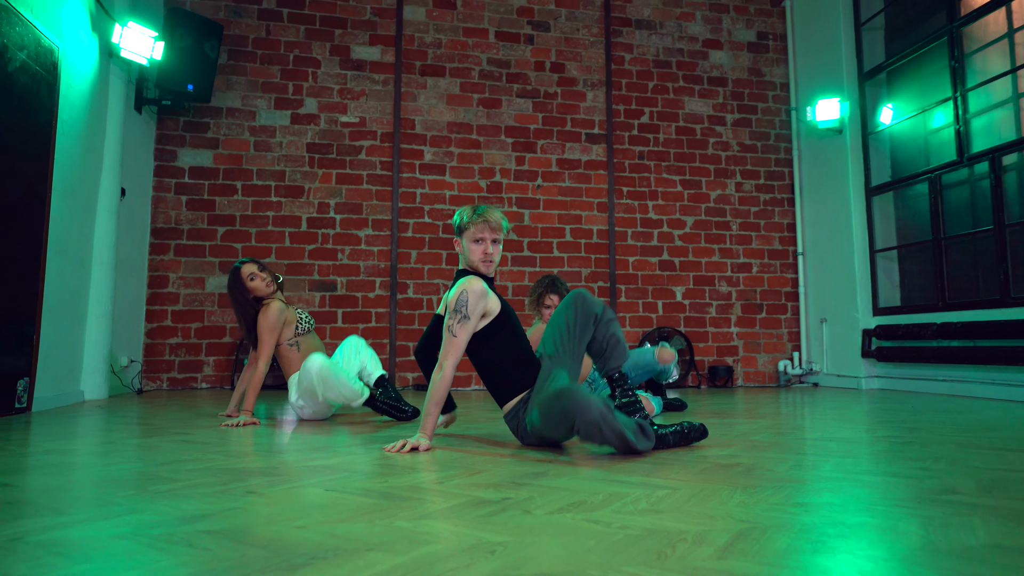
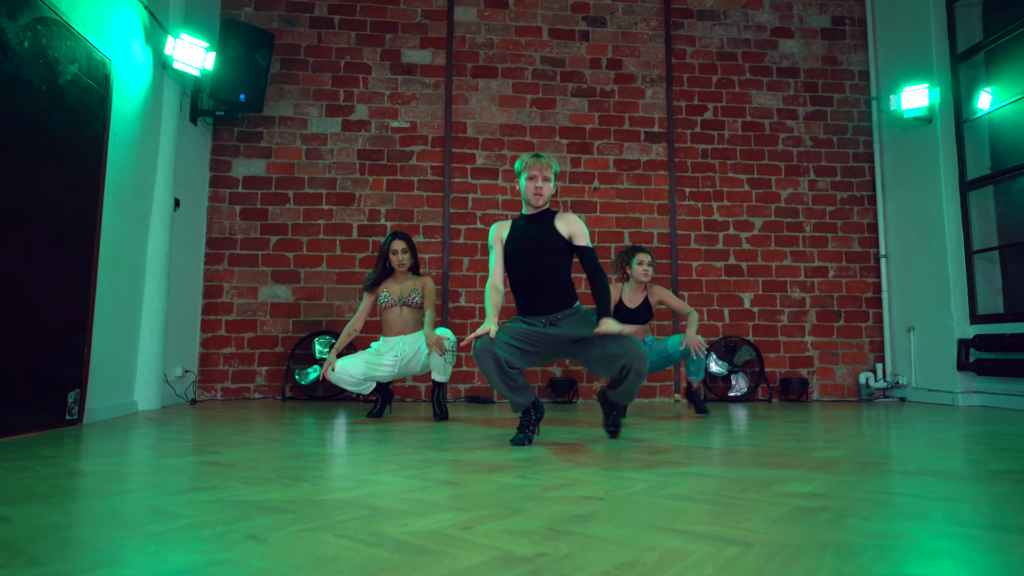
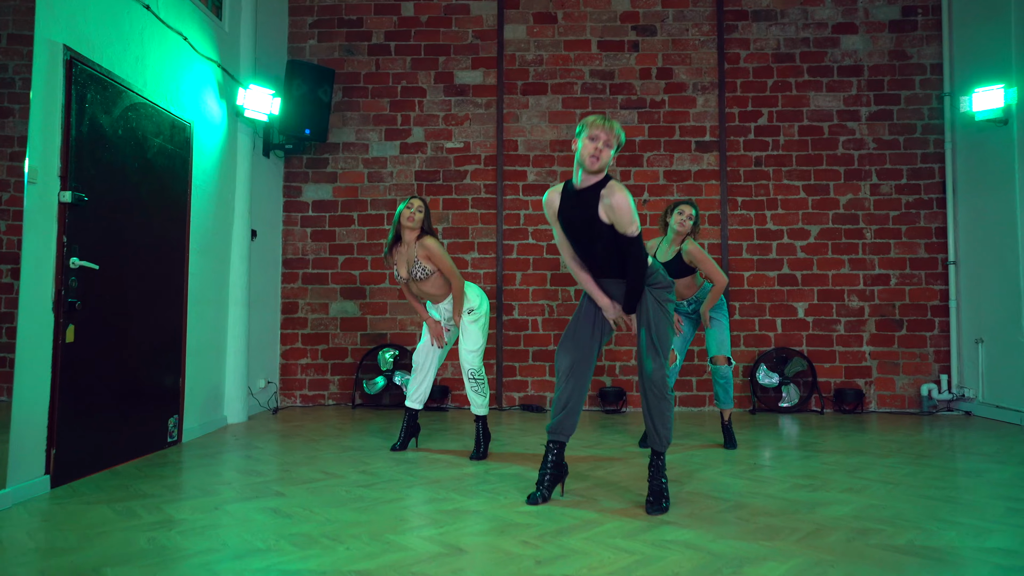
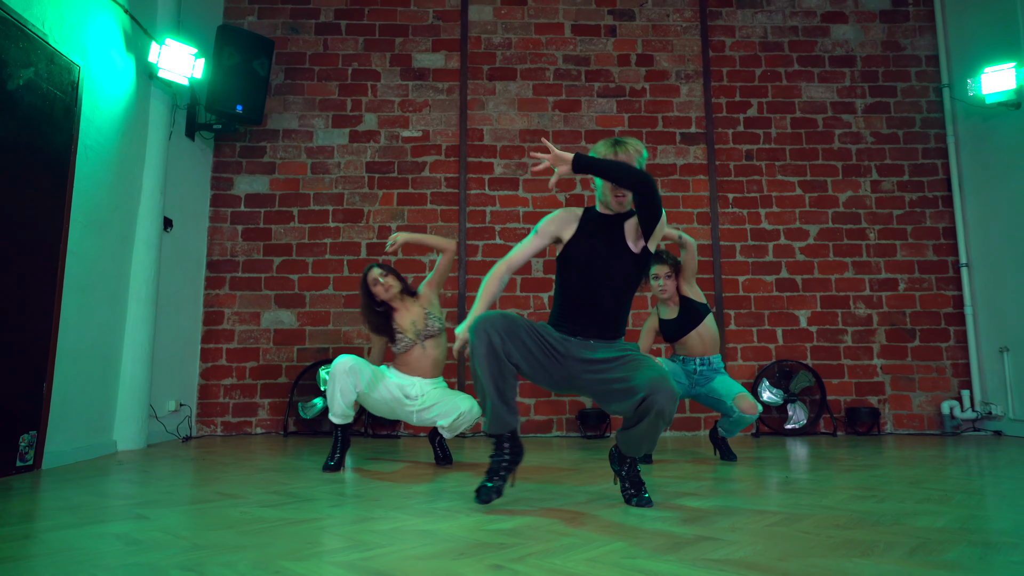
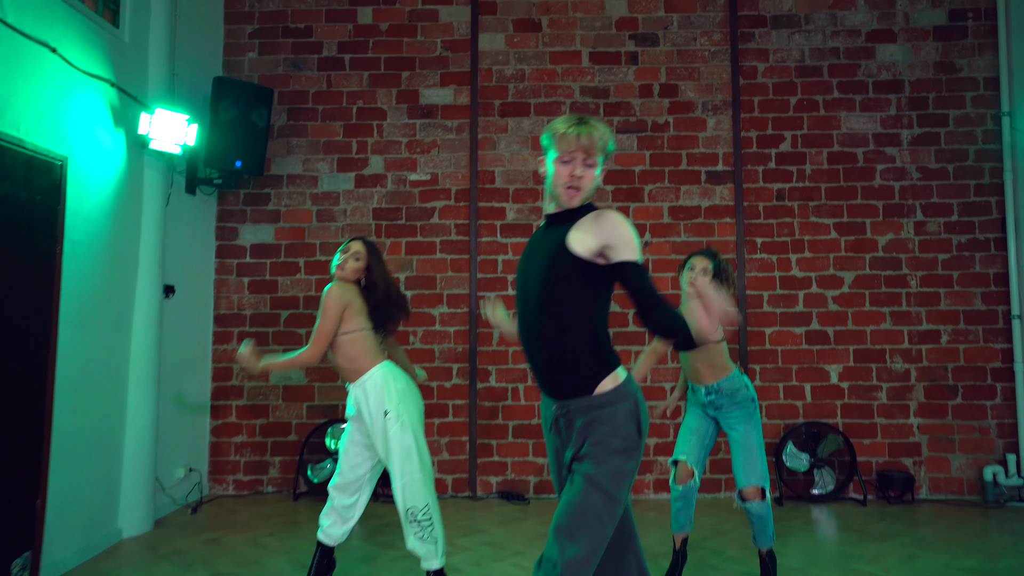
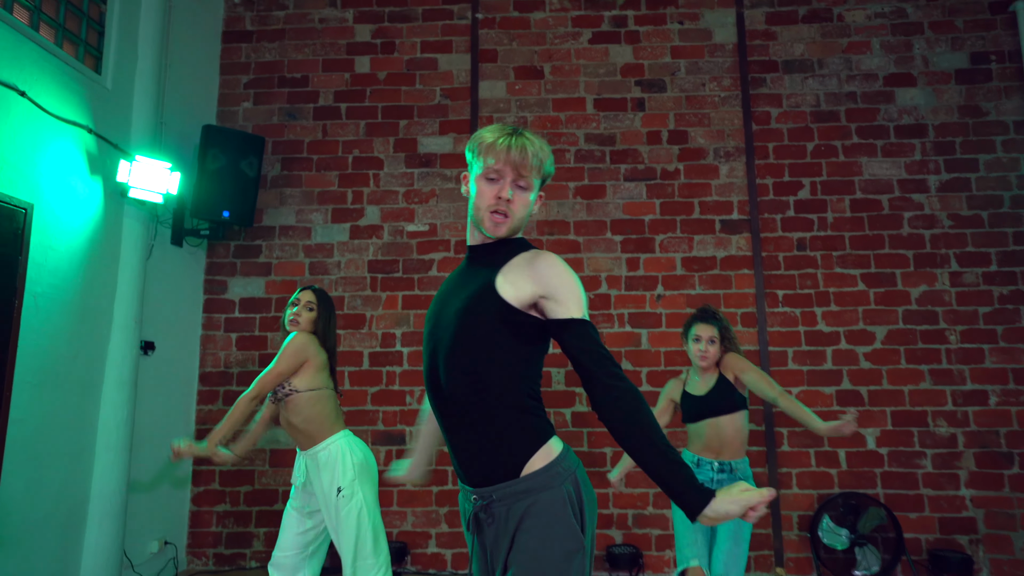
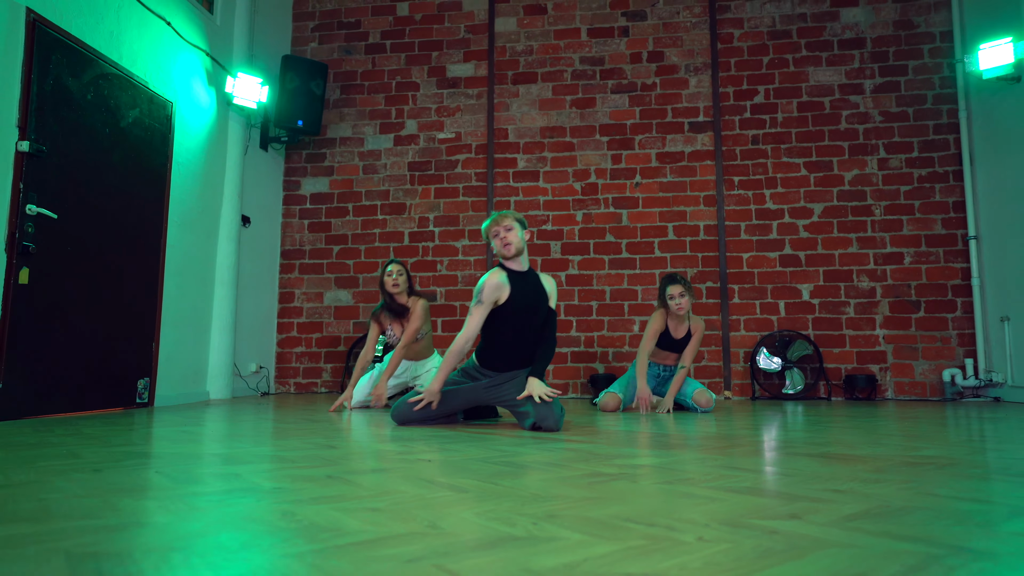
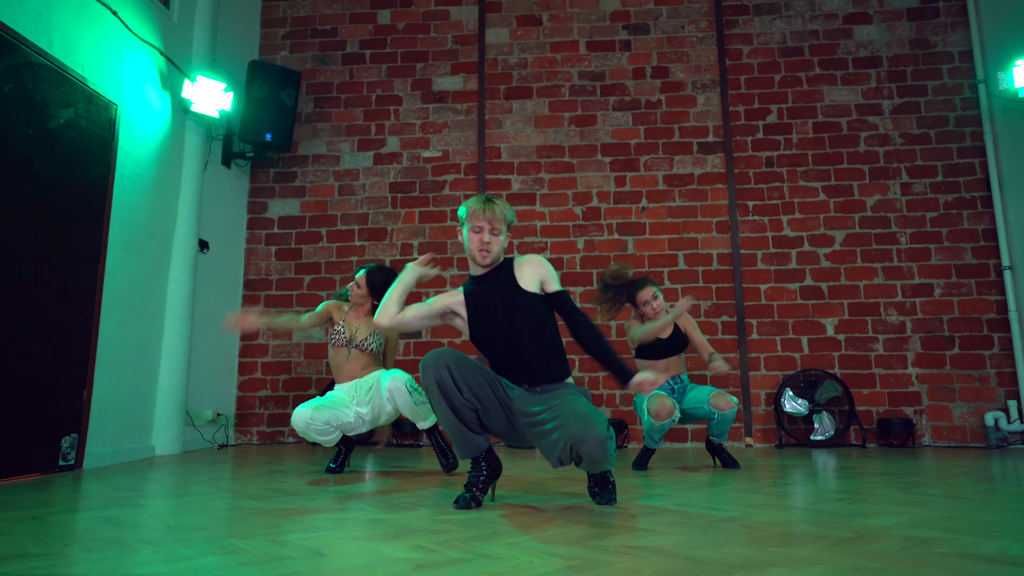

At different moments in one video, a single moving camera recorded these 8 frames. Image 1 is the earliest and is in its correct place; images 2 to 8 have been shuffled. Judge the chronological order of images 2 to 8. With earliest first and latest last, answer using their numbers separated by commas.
7, 2, 4, 8, 3, 5, 6
